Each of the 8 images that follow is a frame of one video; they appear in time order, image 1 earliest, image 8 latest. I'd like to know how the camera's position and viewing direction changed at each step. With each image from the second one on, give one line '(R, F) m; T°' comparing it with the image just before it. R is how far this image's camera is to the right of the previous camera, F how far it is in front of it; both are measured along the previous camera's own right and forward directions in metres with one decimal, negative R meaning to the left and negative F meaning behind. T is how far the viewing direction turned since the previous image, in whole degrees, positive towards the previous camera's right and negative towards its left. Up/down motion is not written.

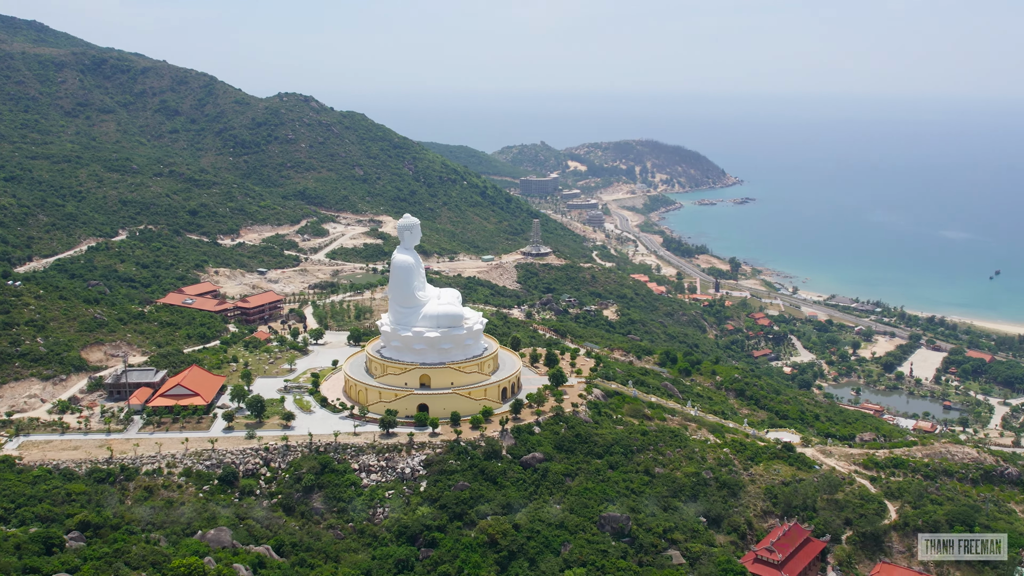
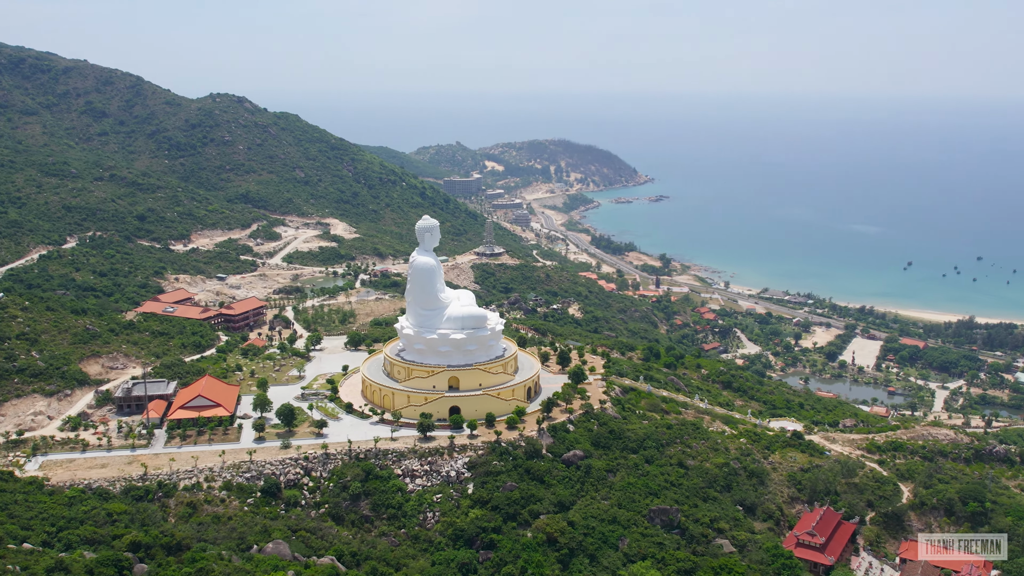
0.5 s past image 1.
(-3.6, +0.2) m; +6°
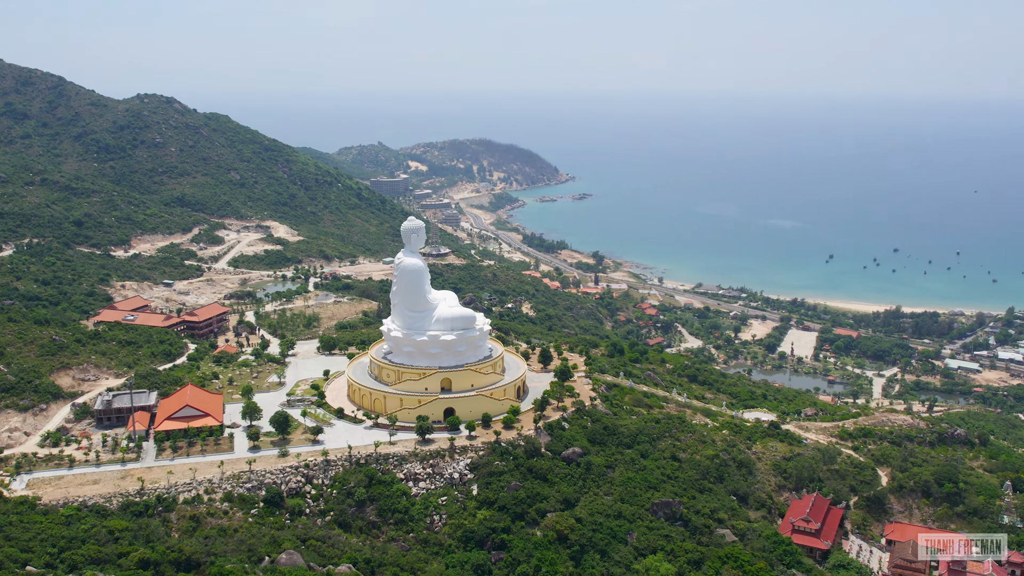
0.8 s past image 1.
(-2.1, +0.1) m; +5°
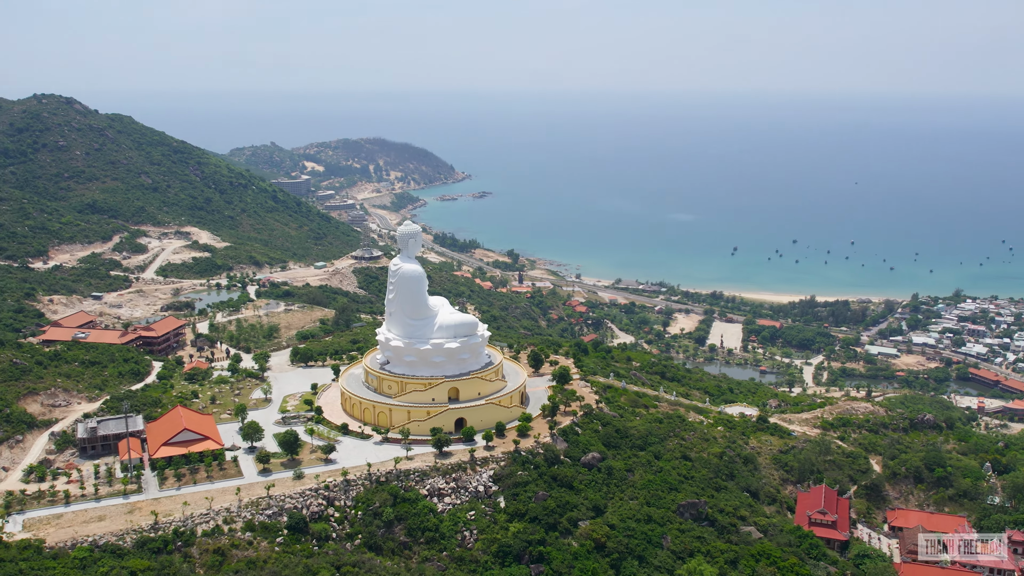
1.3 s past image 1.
(-3.3, +0.9) m; +7°
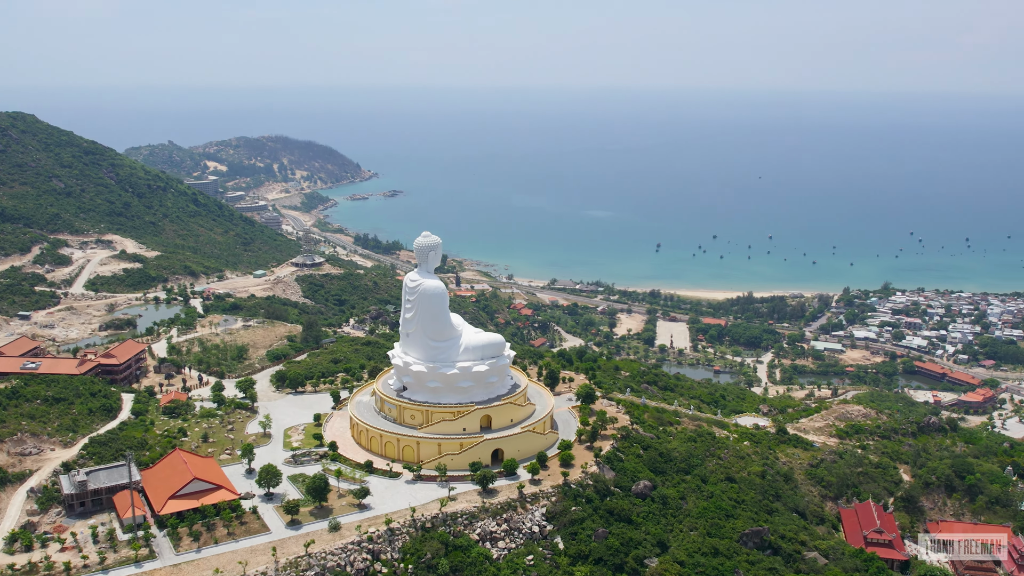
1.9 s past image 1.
(-3.4, +2.4) m; +7°
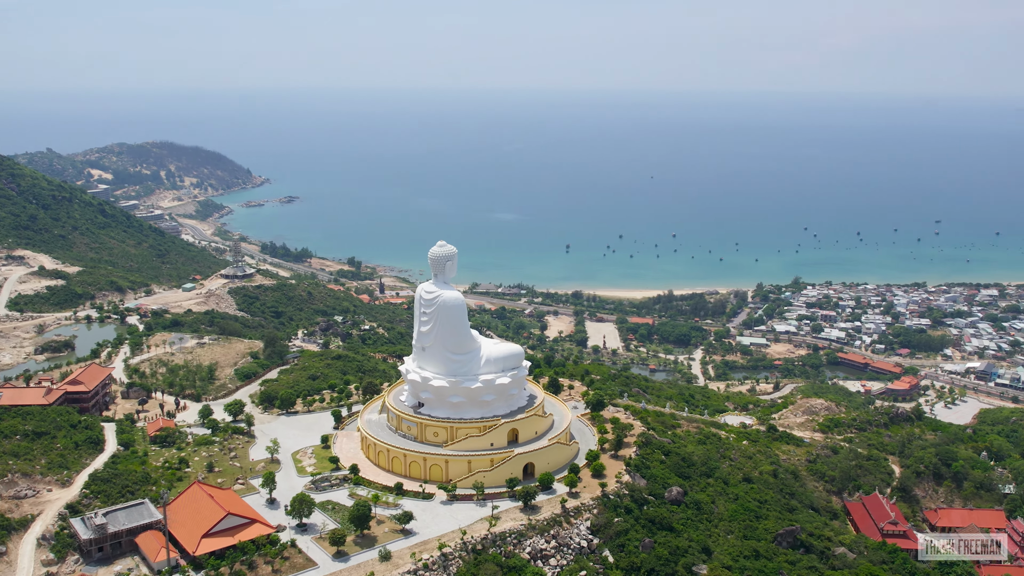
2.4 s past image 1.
(-3.3, +0.9) m; +7°
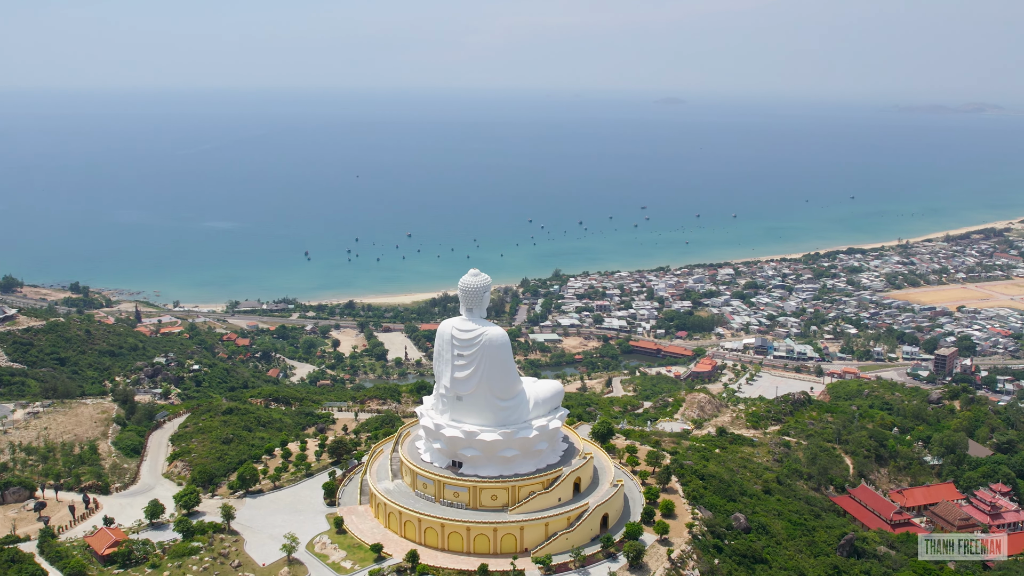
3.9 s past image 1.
(-7.2, +4.3) m; +20°
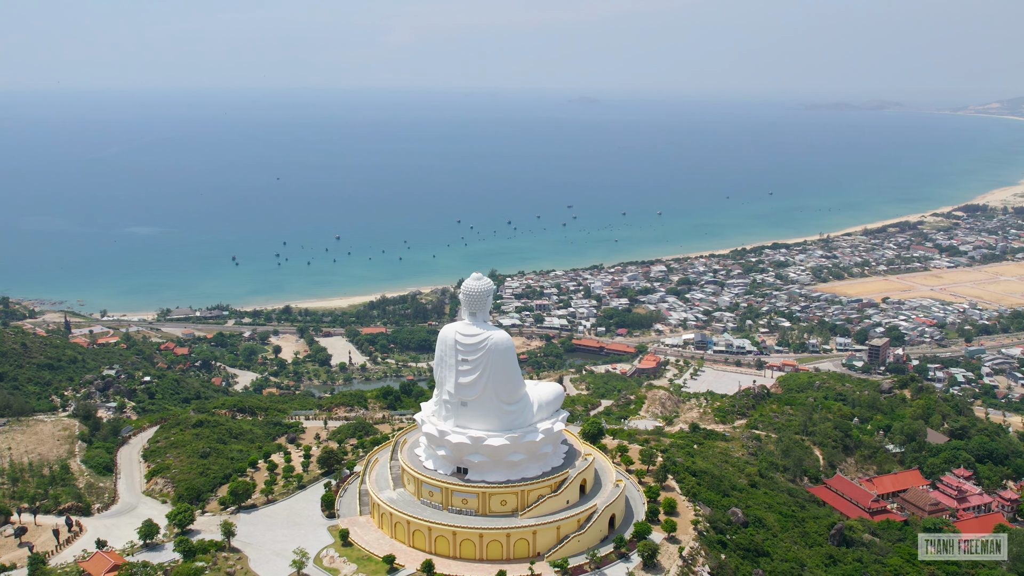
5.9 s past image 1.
(-1.7, +0.2) m; +5°
